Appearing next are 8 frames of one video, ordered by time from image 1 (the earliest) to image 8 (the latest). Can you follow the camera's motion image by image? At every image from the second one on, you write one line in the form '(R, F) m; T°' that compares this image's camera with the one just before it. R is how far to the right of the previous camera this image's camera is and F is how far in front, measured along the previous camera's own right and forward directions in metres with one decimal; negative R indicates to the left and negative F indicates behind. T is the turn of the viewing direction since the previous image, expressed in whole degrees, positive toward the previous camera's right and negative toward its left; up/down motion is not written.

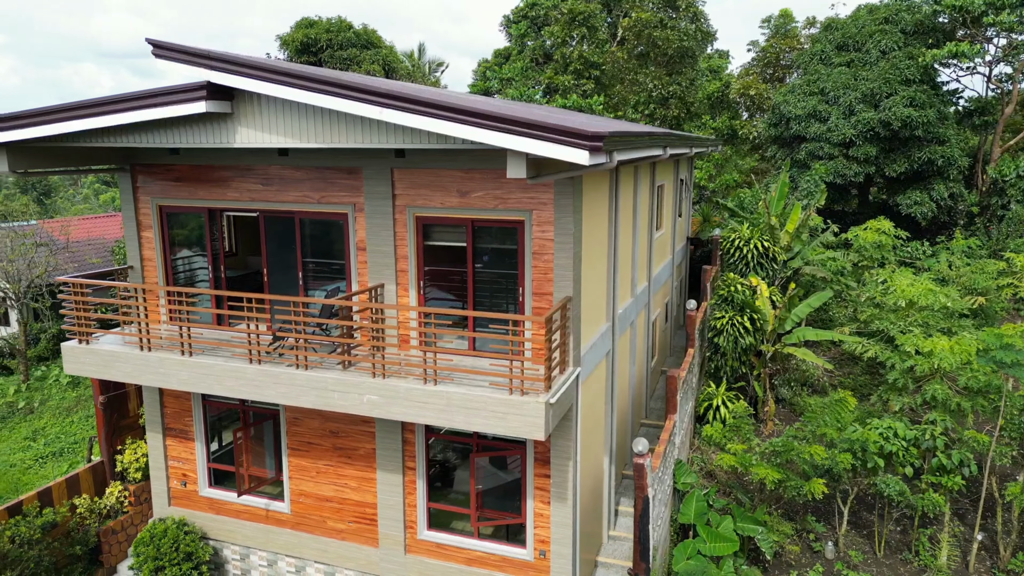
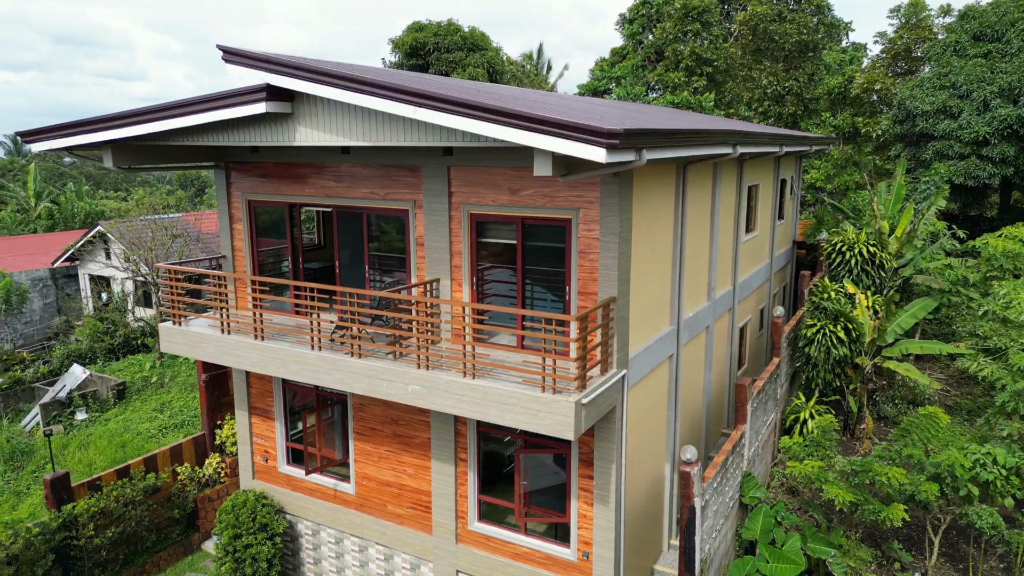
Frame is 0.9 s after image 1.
(+0.8, 0.0) m; -10°
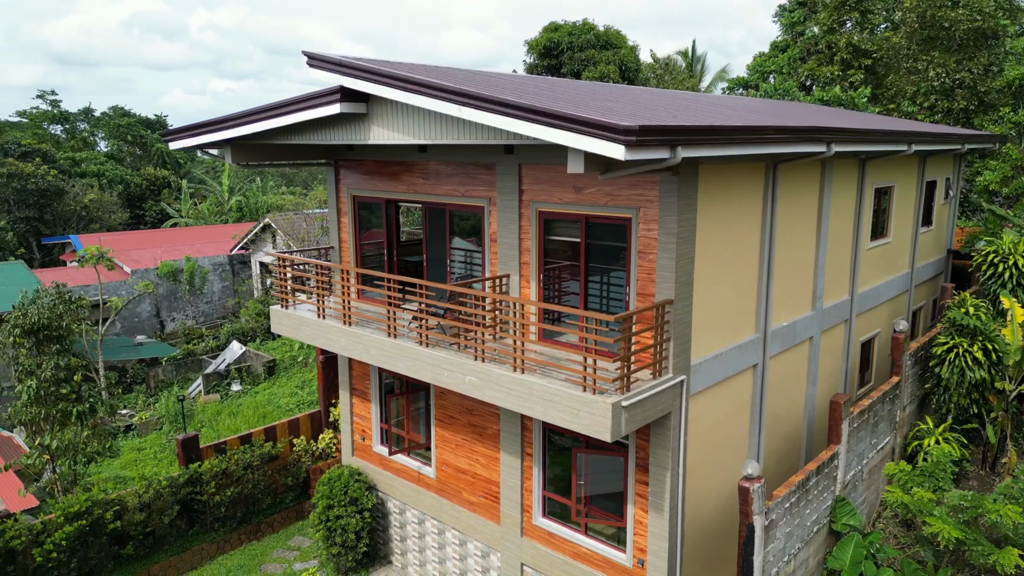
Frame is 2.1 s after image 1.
(+1.1, 0.0) m; -13°
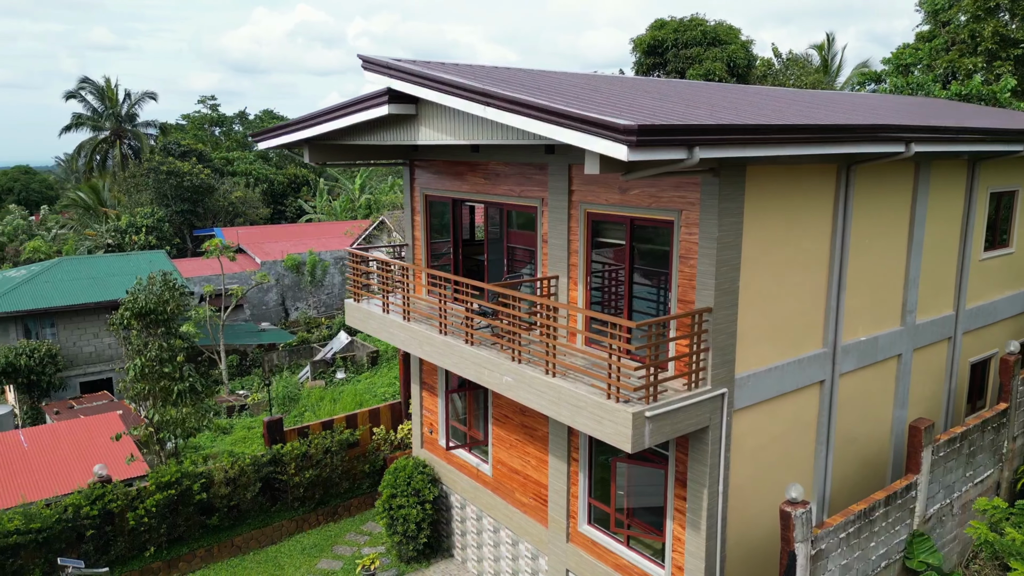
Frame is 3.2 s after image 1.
(+0.9, +0.1) m; -10°
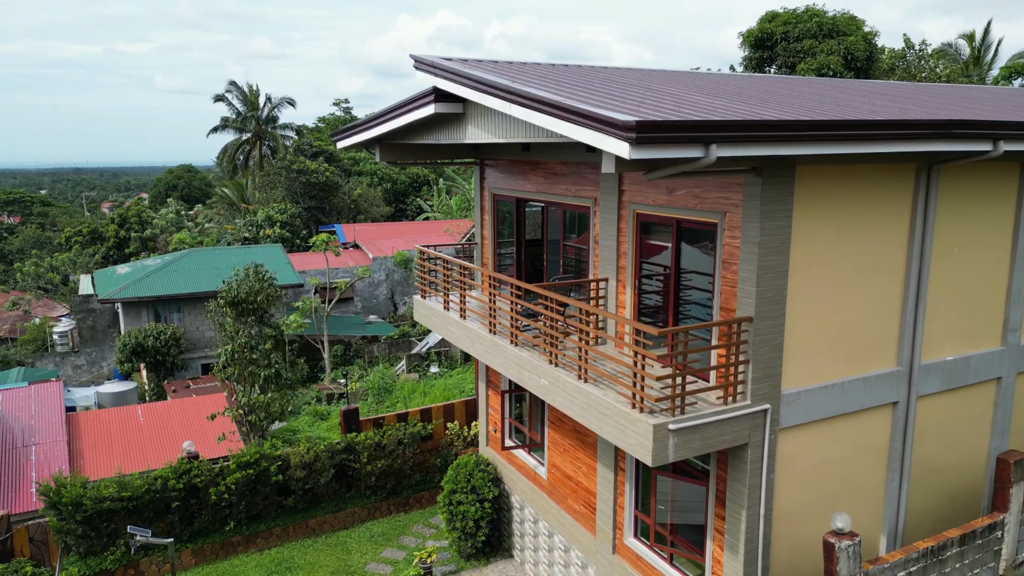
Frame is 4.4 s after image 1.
(+0.9, +0.2) m; -10°
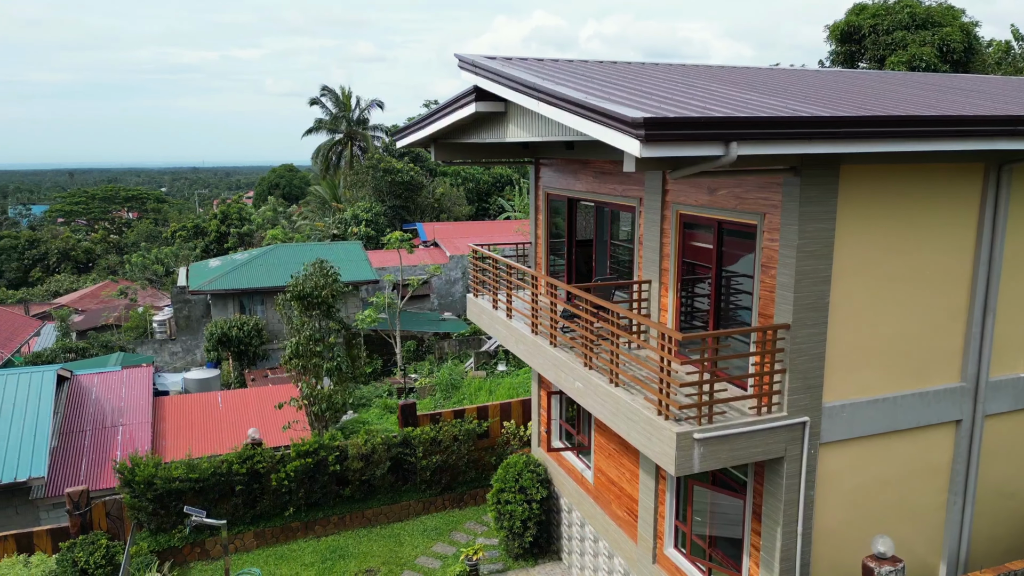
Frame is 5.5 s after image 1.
(+0.5, +0.1) m; -7°
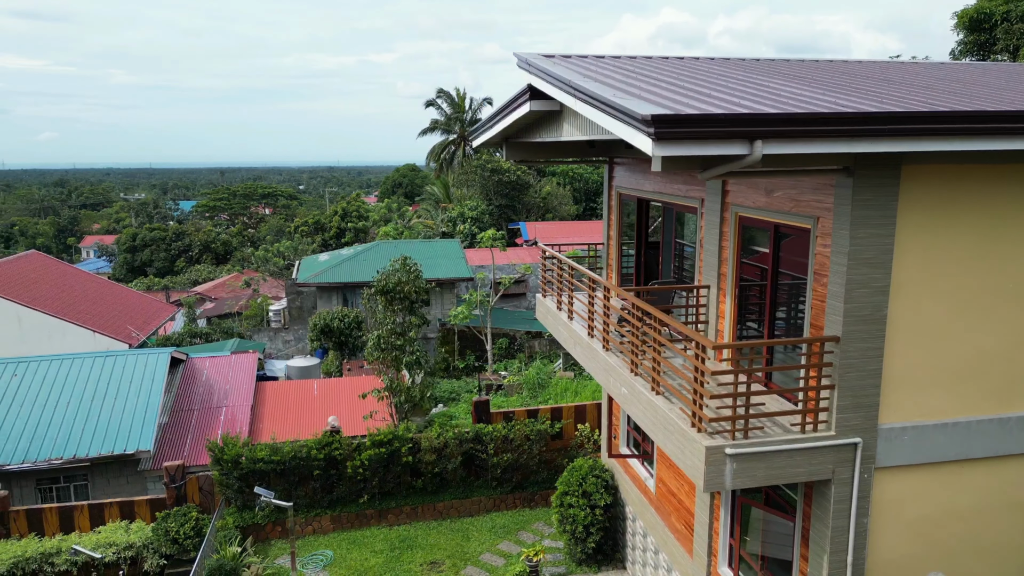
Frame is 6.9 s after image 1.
(+0.7, +0.1) m; -9°
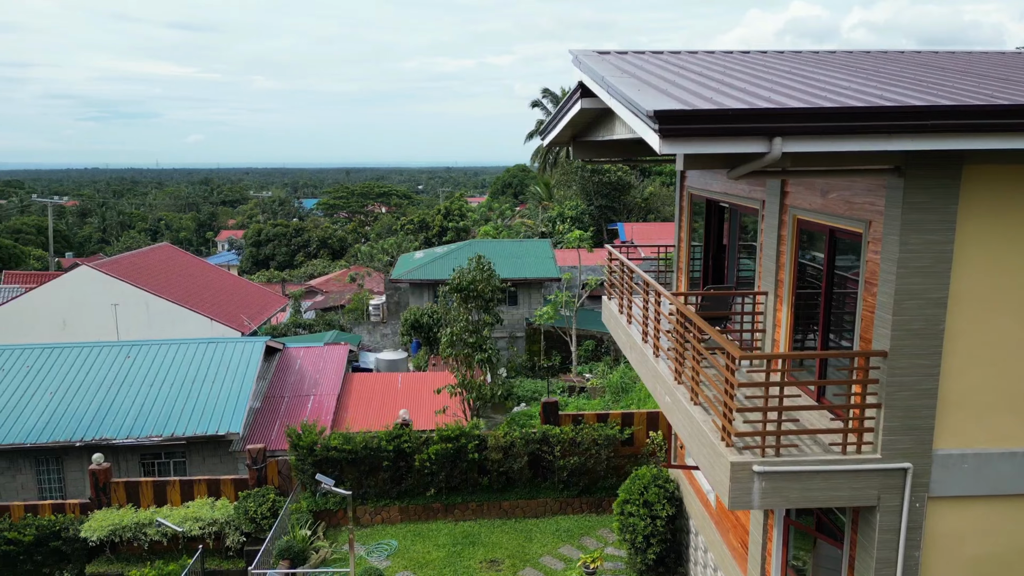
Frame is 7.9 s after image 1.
(+0.6, +0.1) m; -8°
